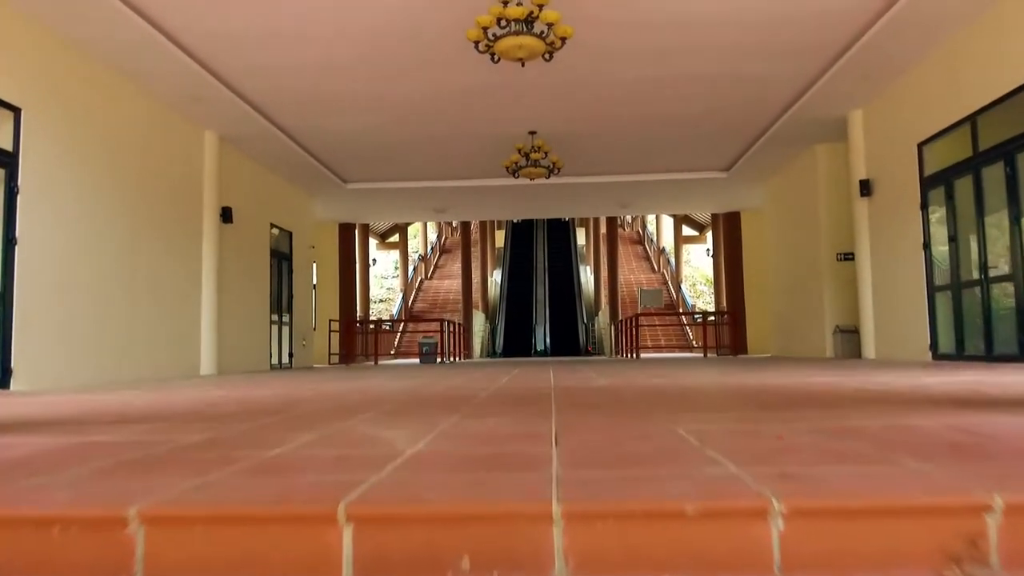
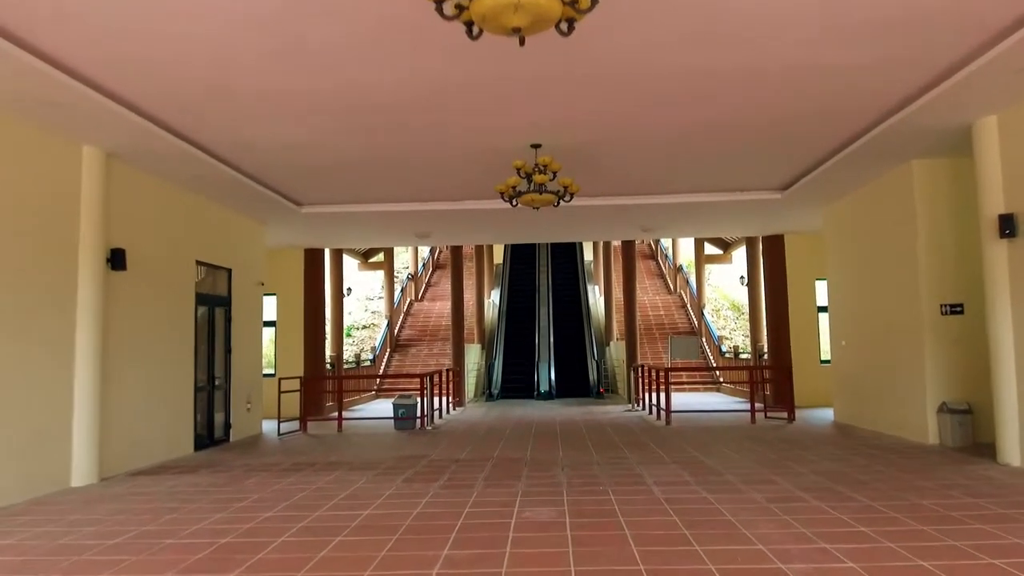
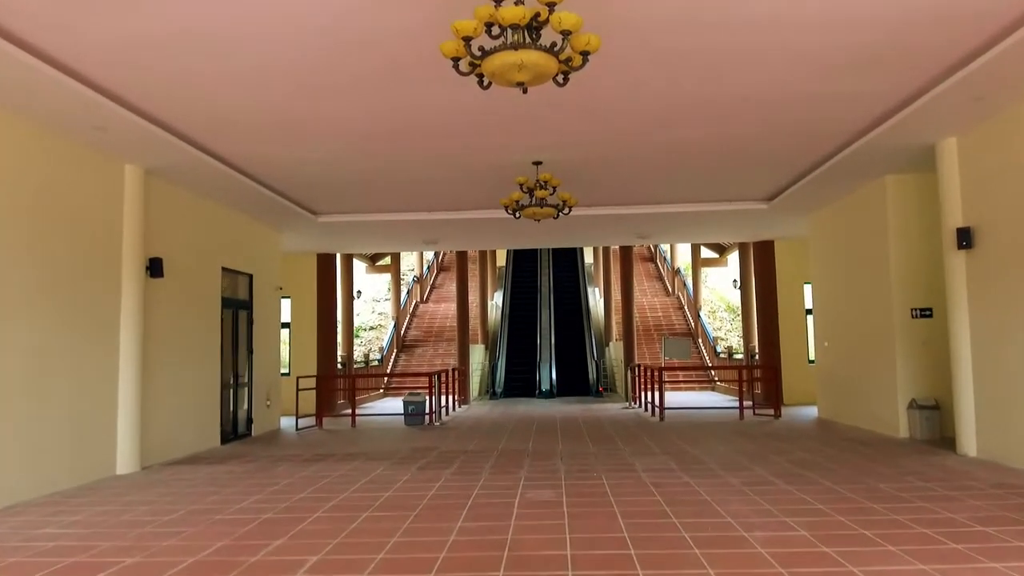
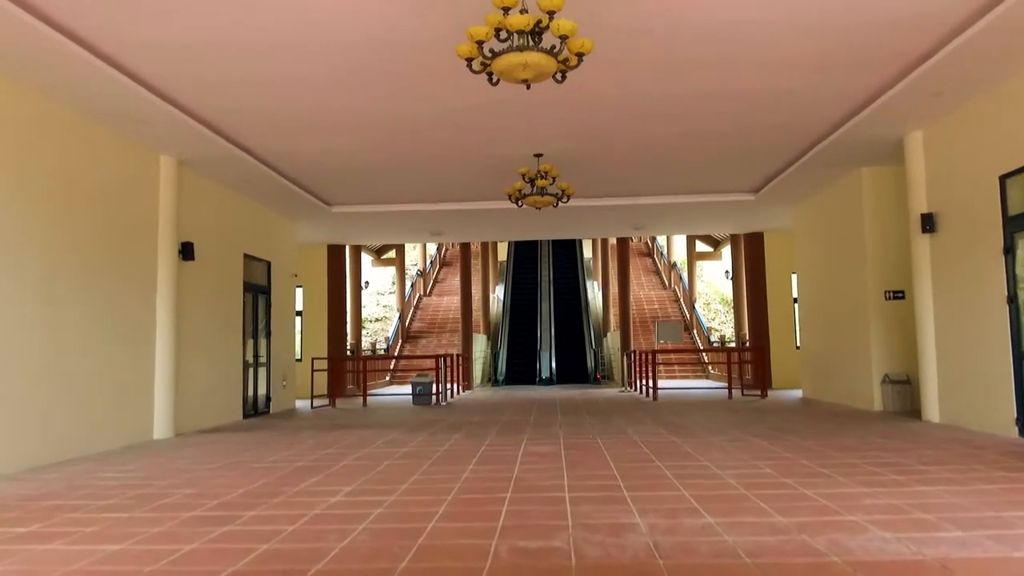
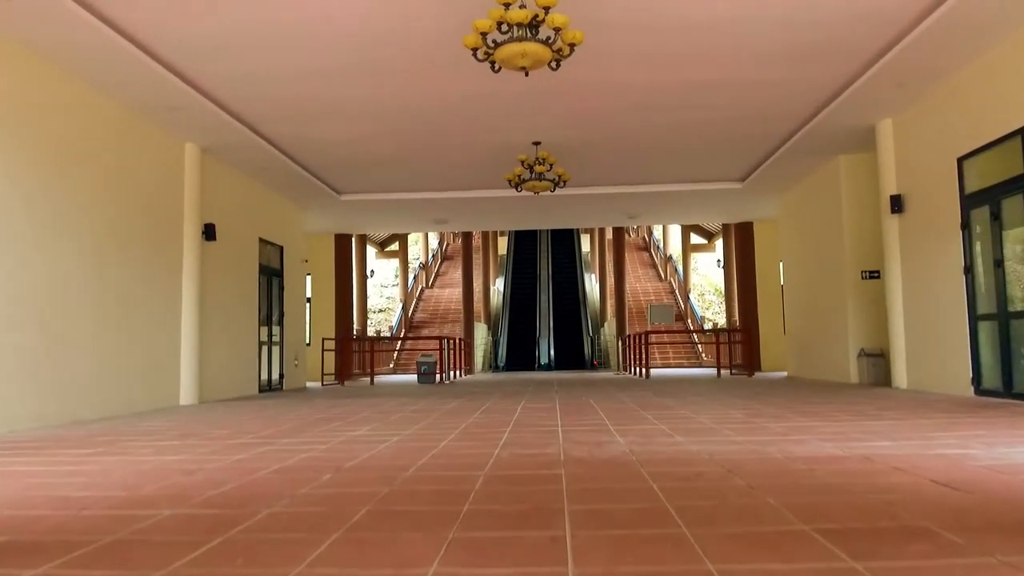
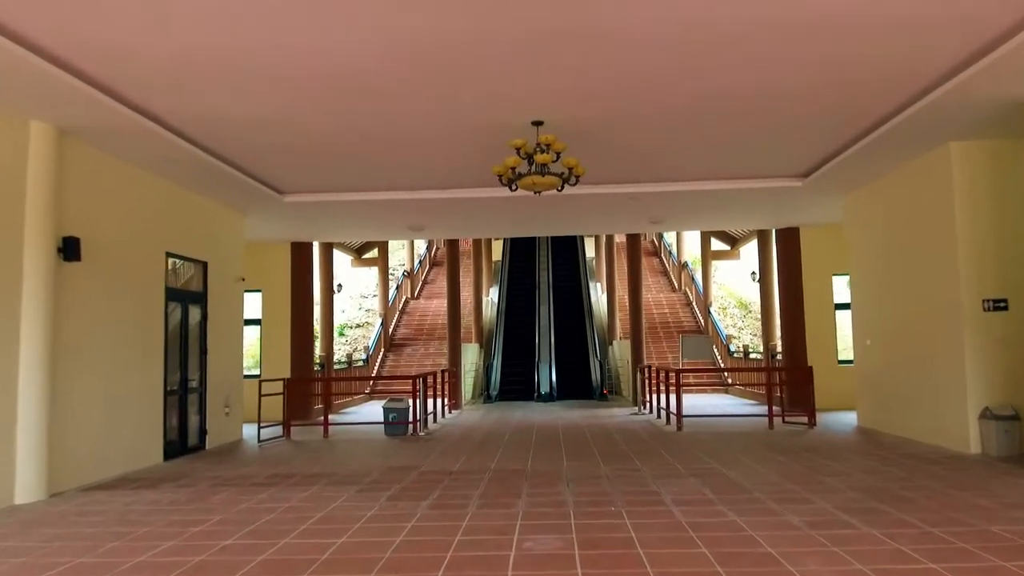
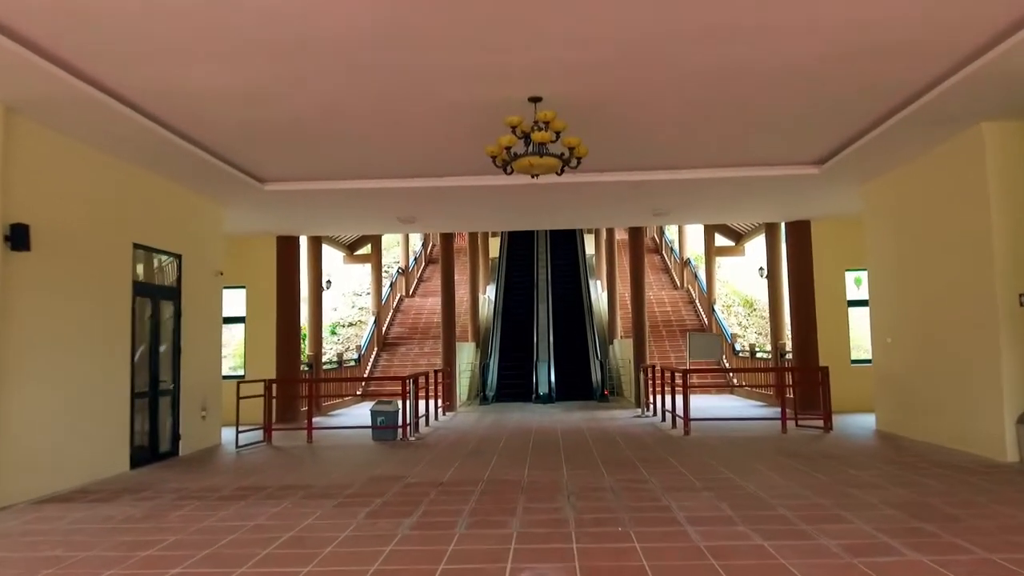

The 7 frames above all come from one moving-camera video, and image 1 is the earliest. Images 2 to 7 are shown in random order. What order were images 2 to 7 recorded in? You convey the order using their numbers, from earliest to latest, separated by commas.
5, 4, 3, 2, 6, 7
